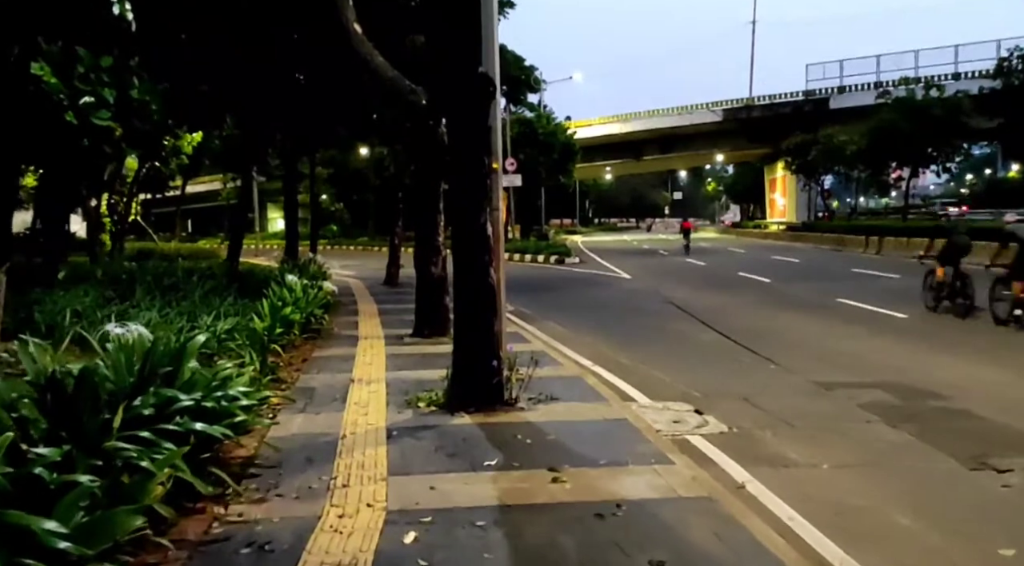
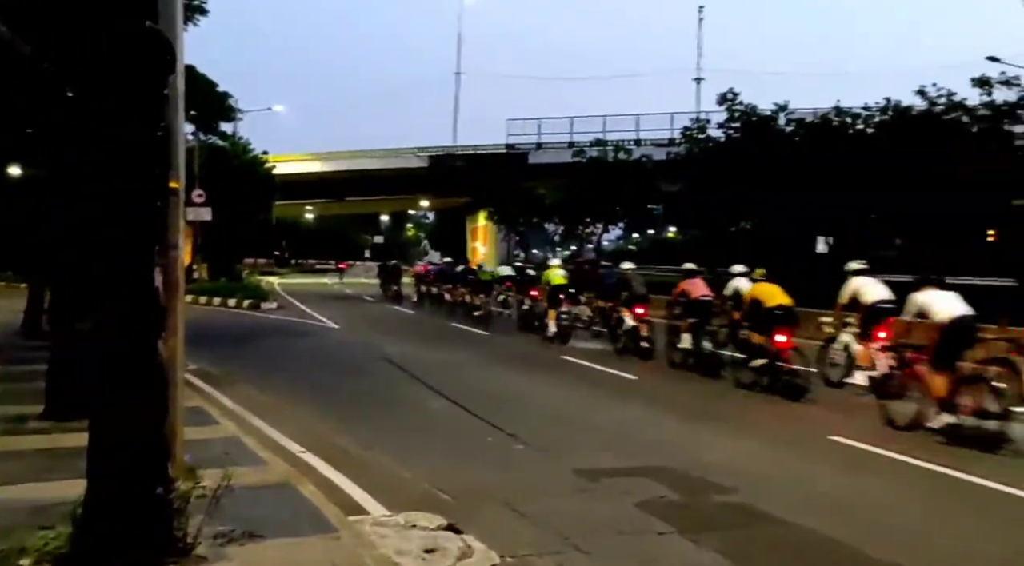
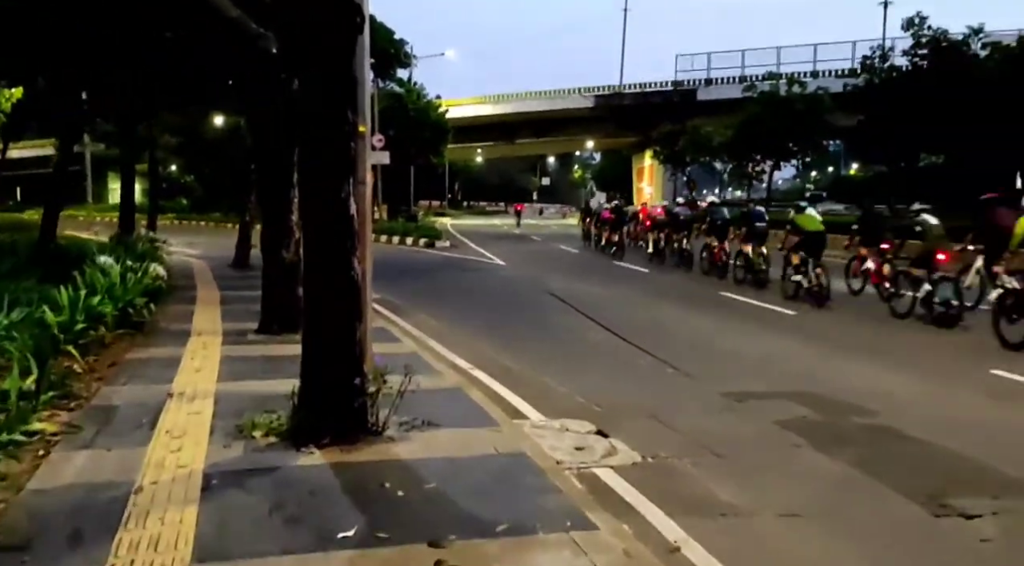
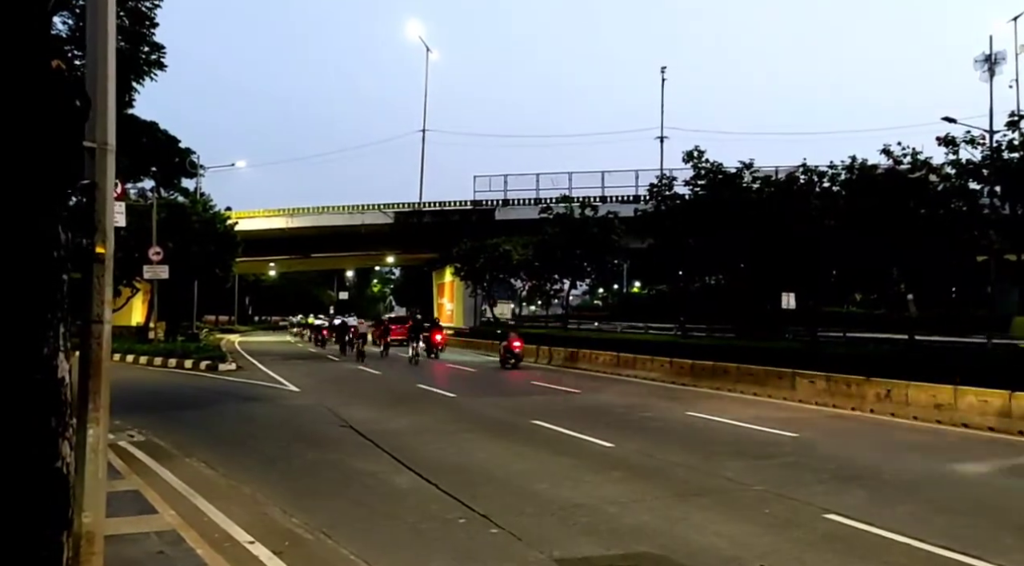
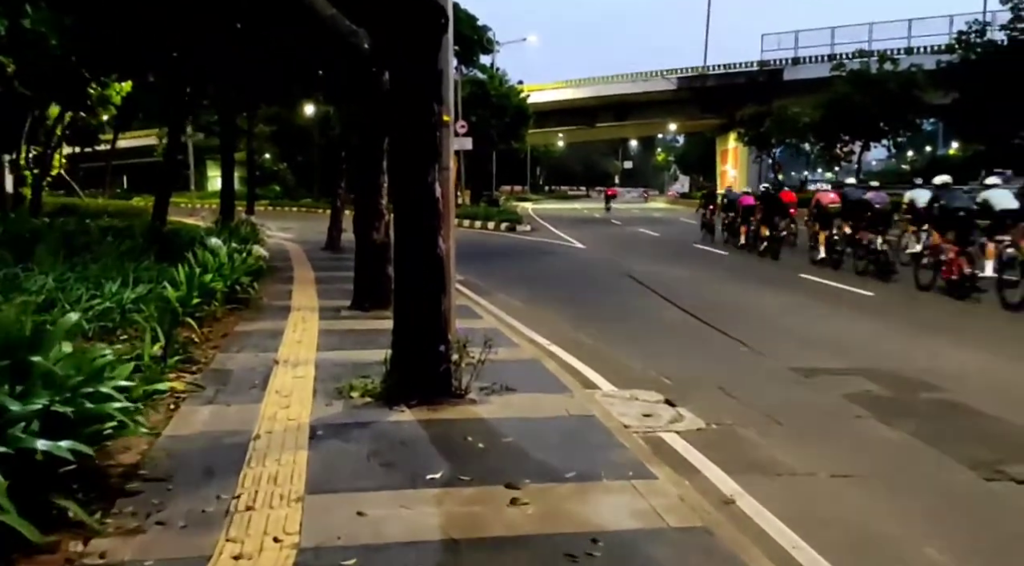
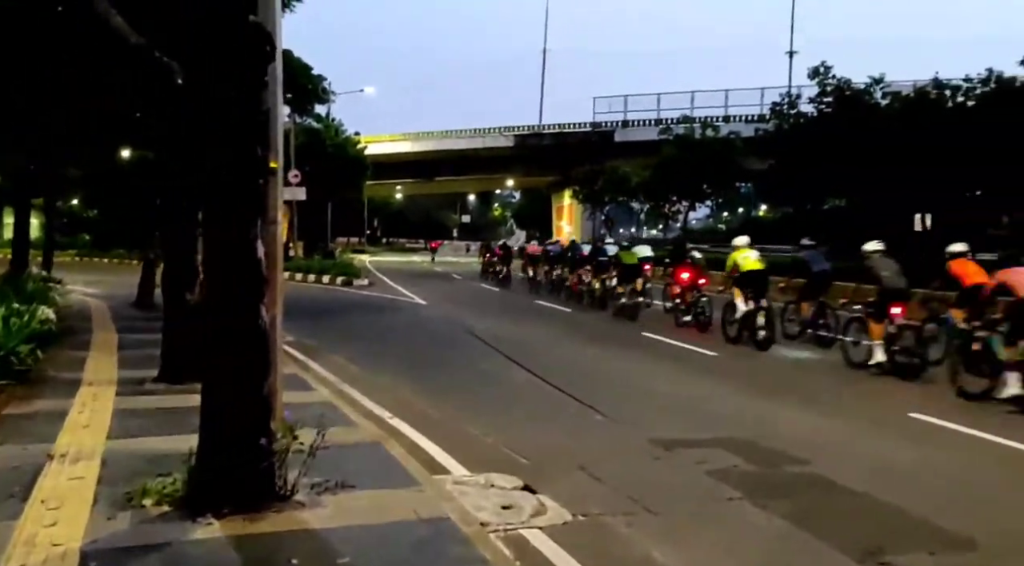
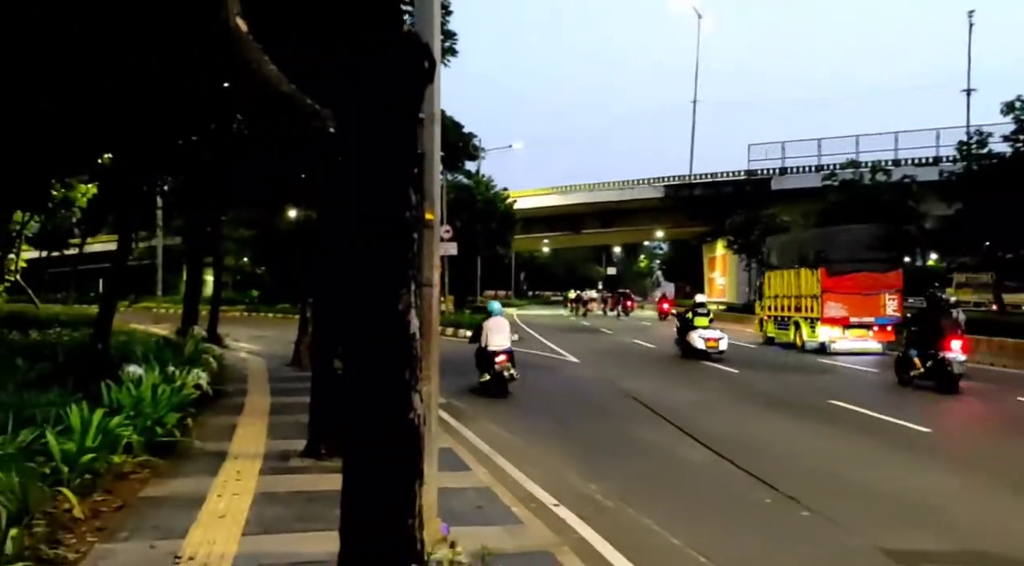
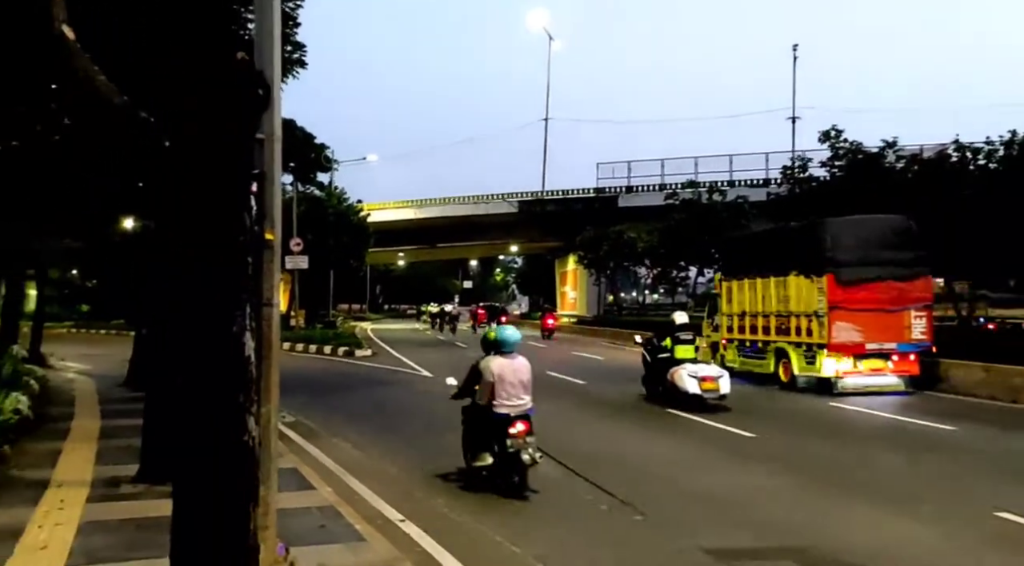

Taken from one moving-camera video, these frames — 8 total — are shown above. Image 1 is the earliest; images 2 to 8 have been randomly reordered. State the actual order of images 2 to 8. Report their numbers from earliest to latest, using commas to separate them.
5, 3, 6, 2, 4, 8, 7
